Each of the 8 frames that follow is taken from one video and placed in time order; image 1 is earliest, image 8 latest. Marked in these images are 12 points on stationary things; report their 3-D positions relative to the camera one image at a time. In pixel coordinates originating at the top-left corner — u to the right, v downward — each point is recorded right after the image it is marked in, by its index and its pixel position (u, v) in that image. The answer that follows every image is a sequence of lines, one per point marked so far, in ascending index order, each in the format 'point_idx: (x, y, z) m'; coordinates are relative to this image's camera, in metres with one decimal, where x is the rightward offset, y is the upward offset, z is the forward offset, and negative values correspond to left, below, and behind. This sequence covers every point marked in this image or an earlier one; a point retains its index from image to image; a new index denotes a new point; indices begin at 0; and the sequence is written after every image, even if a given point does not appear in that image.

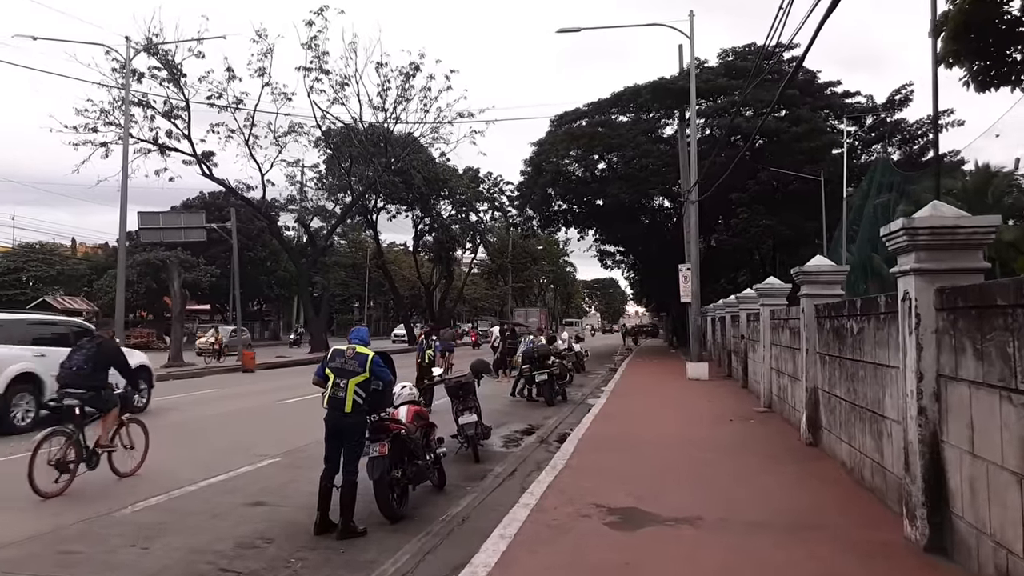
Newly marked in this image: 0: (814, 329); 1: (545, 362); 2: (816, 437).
0: (+3.6, -0.5, +8.9) m
1: (+0.7, -1.5, +15.3) m
2: (+3.6, -1.8, +8.8) m
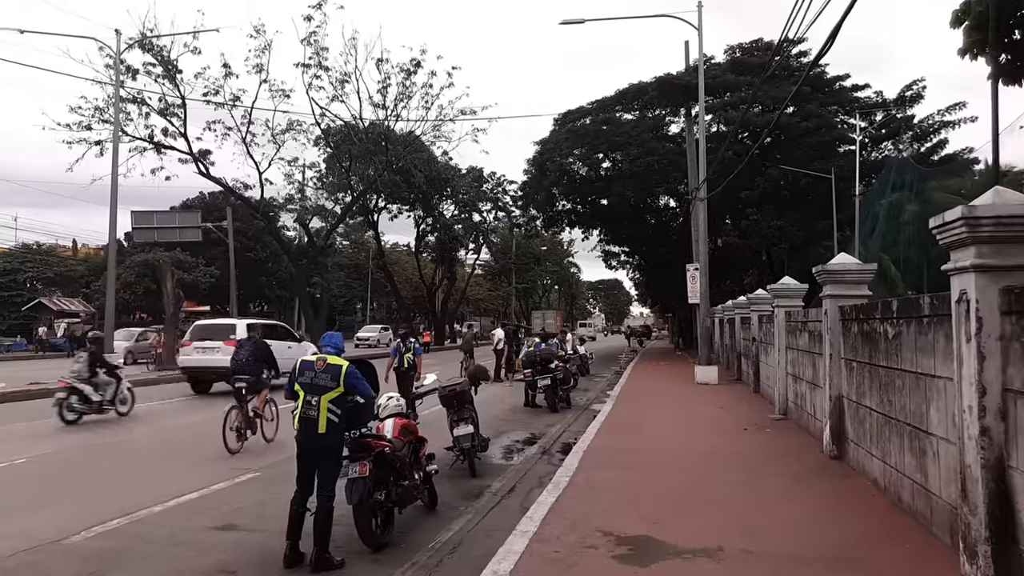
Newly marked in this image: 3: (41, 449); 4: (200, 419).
0: (+3.6, -0.5, +8.2) m
1: (+0.7, -1.5, +14.7) m
2: (+3.6, -1.8, +8.1) m
3: (-6.3, -2.1, +9.9) m
4: (-5.6, -2.4, +13.2) m
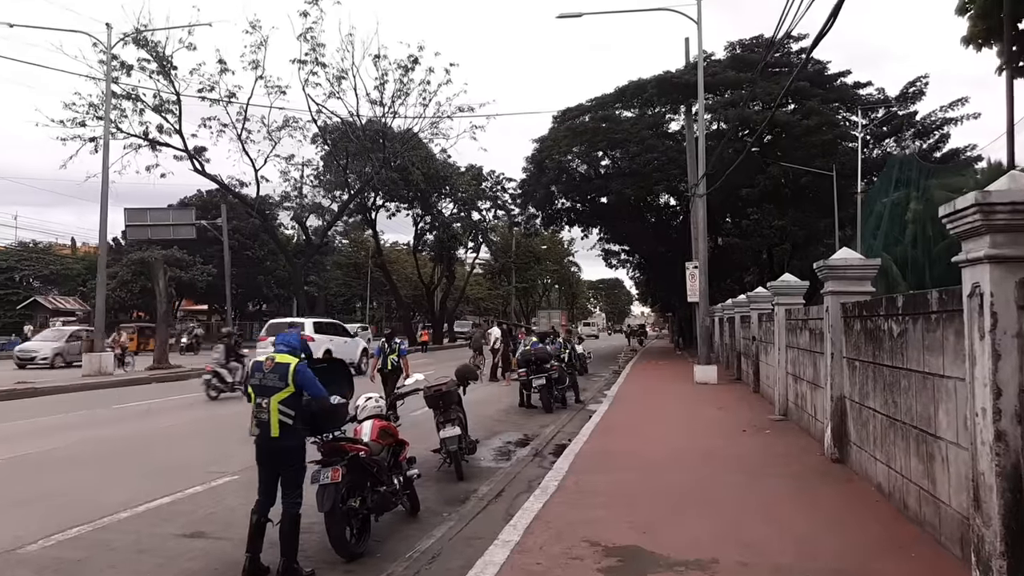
0: (+3.5, -0.5, +7.9) m
1: (+0.6, -1.5, +14.3) m
2: (+3.5, -1.7, +7.8) m
3: (-6.4, -2.1, +9.6) m
4: (-5.7, -2.3, +12.9) m
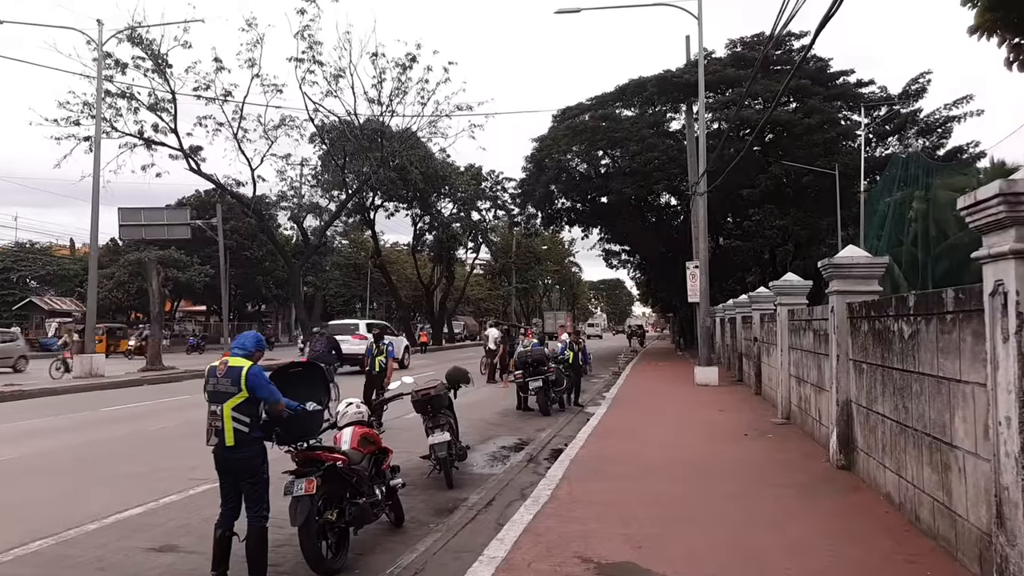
0: (+3.4, -0.4, +7.6) m
1: (+0.5, -1.5, +14.0) m
2: (+3.4, -1.7, +7.5) m
3: (-6.5, -2.1, +9.3) m
4: (-5.8, -2.3, +12.6) m
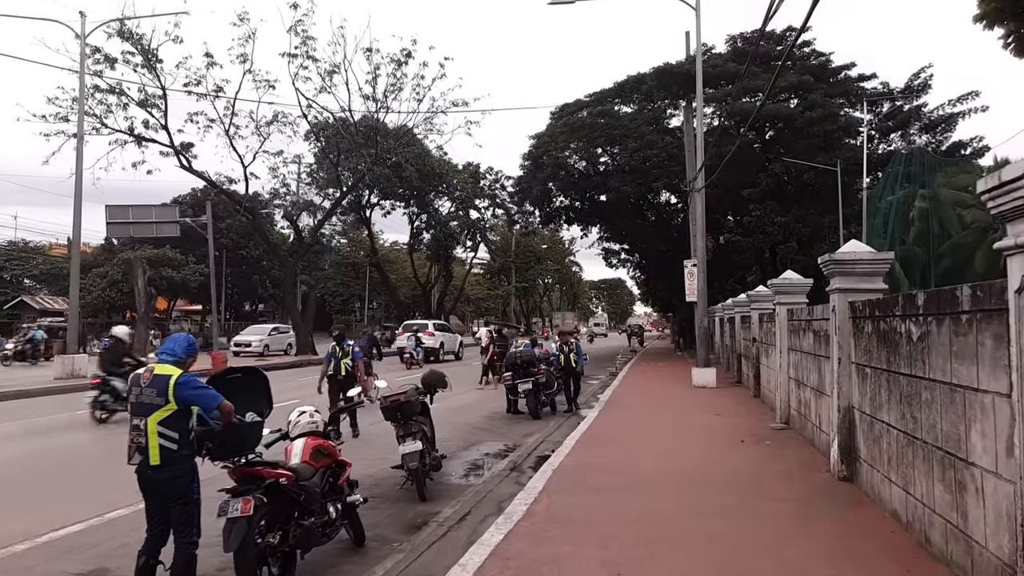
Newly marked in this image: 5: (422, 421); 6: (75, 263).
0: (+3.2, -0.4, +7.0) m
1: (+0.3, -1.5, +13.5) m
2: (+3.2, -1.7, +6.9) m
3: (-6.7, -2.1, +8.8) m
4: (-6.0, -2.3, +12.1) m
5: (-0.9, -1.3, +7.4) m
6: (-11.5, +0.7, +19.5) m
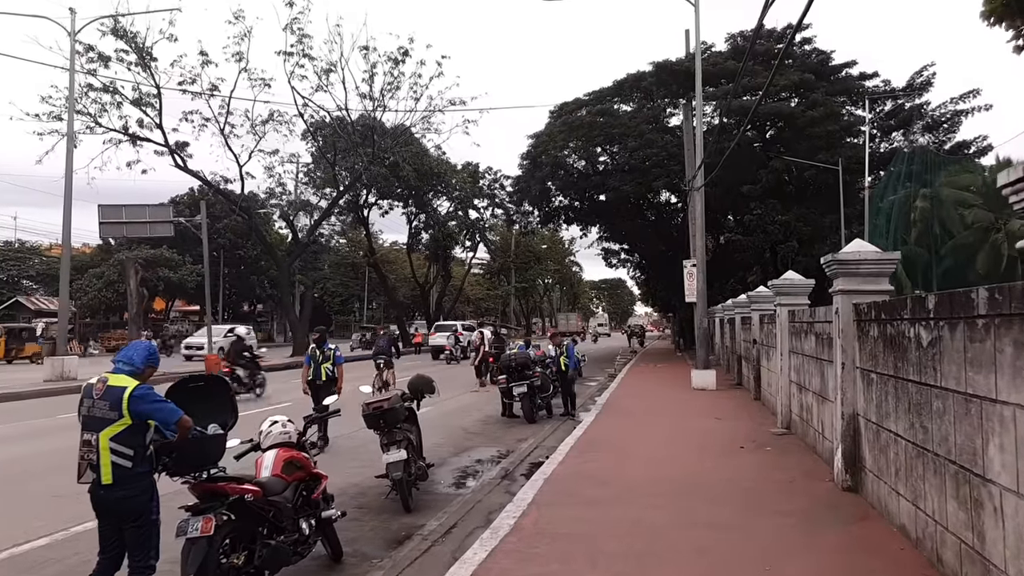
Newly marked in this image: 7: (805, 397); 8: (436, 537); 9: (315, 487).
0: (+3.1, -0.4, +6.7) m
1: (+0.2, -1.5, +13.2) m
2: (+3.1, -1.7, +6.6) m
3: (-6.8, -2.1, +8.5) m
4: (-6.1, -2.3, +11.8) m
5: (-1.0, -1.3, +7.1) m
6: (-11.5, +0.6, +19.2) m
7: (+3.7, -1.4, +9.4) m
8: (-0.6, -2.0, +6.1) m
9: (-1.3, -1.3, +5.0) m
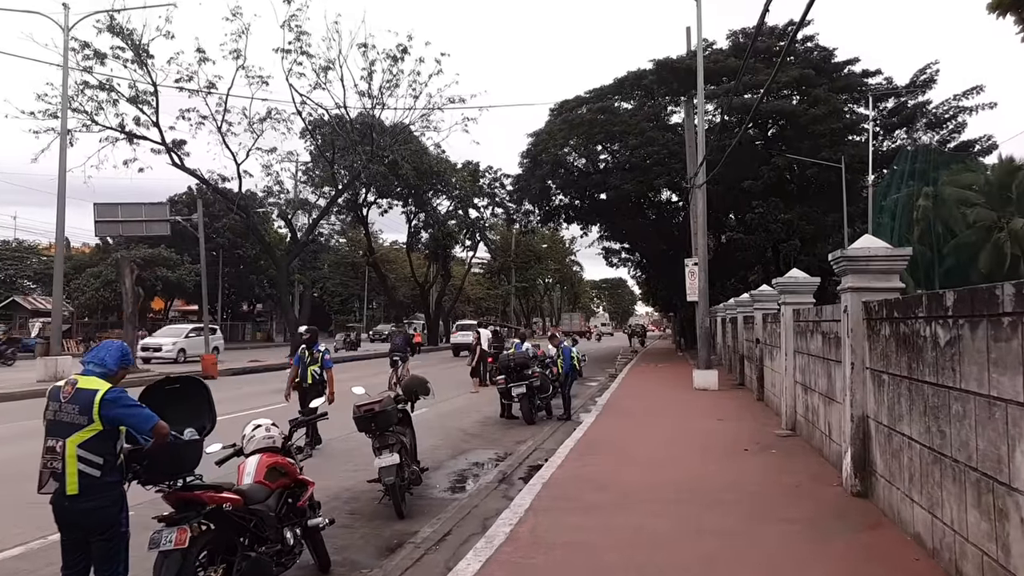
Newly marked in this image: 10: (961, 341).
0: (+3.0, -0.4, +6.5) m
1: (+0.2, -1.5, +12.9) m
2: (+3.0, -1.7, +6.4) m
3: (-6.8, -2.1, +8.2) m
4: (-6.1, -2.3, +11.6) m
5: (-1.0, -1.3, +6.9) m
6: (-11.6, +0.7, +19.0) m
7: (+3.7, -1.3, +9.1) m
8: (-0.7, -2.0, +5.9) m
9: (-1.4, -1.3, +4.8) m
10: (+2.5, -0.3, +4.2) m
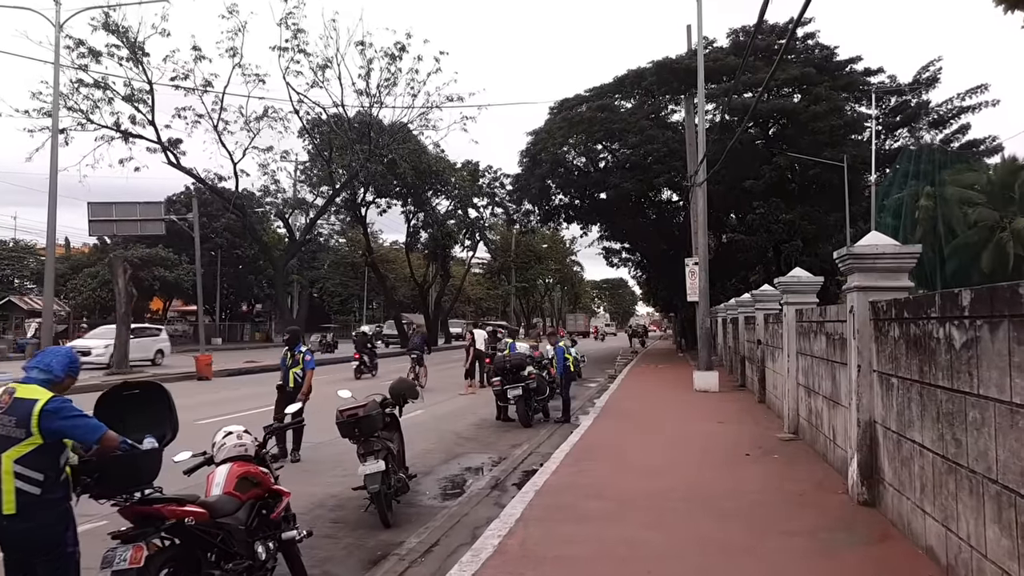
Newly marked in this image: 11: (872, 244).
0: (+3.0, -0.4, +6.2) m
1: (+0.1, -1.5, +12.7) m
2: (+2.9, -1.7, +6.1) m
3: (-6.9, -2.1, +7.9) m
4: (-6.2, -2.3, +11.3) m
5: (-1.1, -1.3, +6.6) m
6: (-11.6, +0.7, +18.7) m
7: (+3.6, -1.3, +8.8) m
8: (-0.7, -2.0, +5.6) m
9: (-1.4, -1.3, +4.5) m
10: (+2.5, -0.3, +3.9) m
11: (+3.0, +0.4, +6.2) m
